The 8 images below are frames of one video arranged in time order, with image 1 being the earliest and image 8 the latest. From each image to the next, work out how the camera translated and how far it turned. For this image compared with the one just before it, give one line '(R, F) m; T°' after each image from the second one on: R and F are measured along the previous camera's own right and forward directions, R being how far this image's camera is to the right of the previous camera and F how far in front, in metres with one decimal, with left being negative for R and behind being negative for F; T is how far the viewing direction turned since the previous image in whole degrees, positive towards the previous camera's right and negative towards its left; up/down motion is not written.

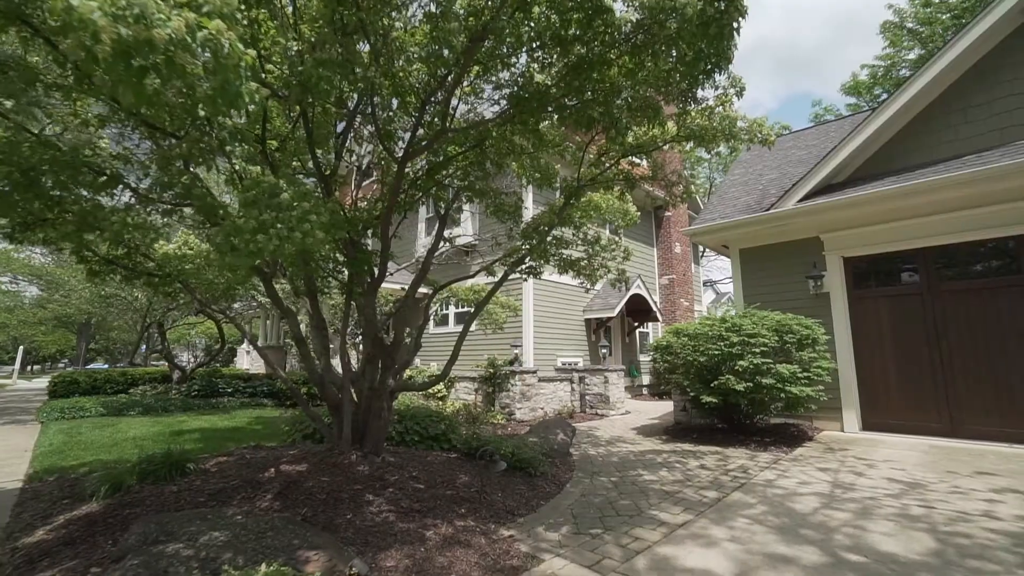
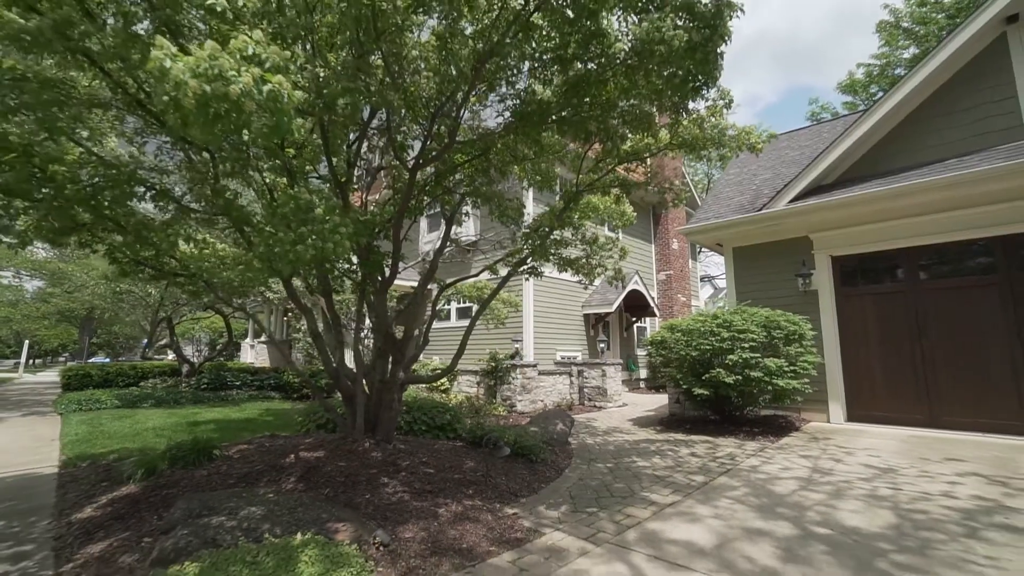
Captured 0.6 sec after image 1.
(0.0, -0.3) m; 0°
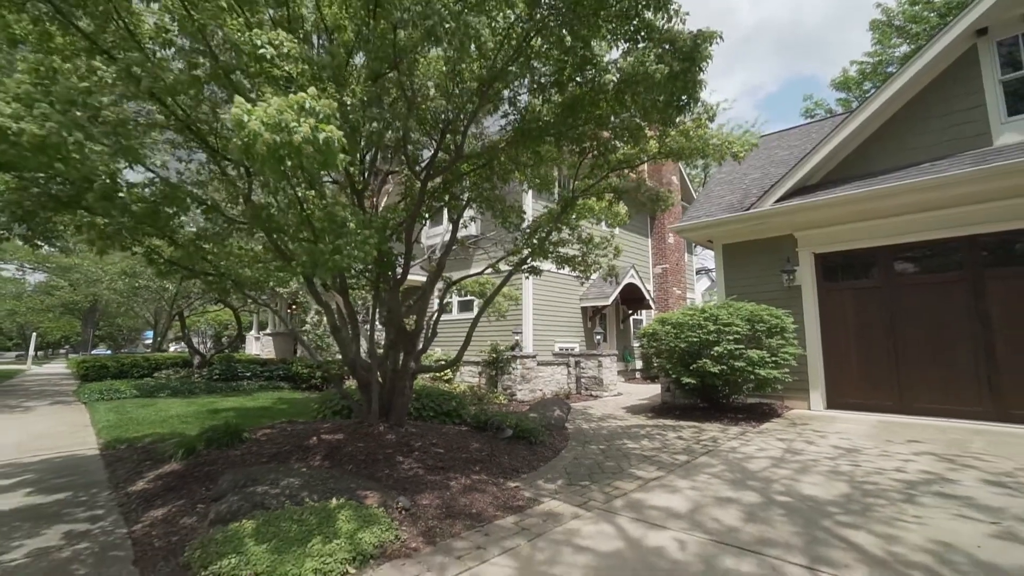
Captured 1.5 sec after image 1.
(0.0, -0.5) m; 0°
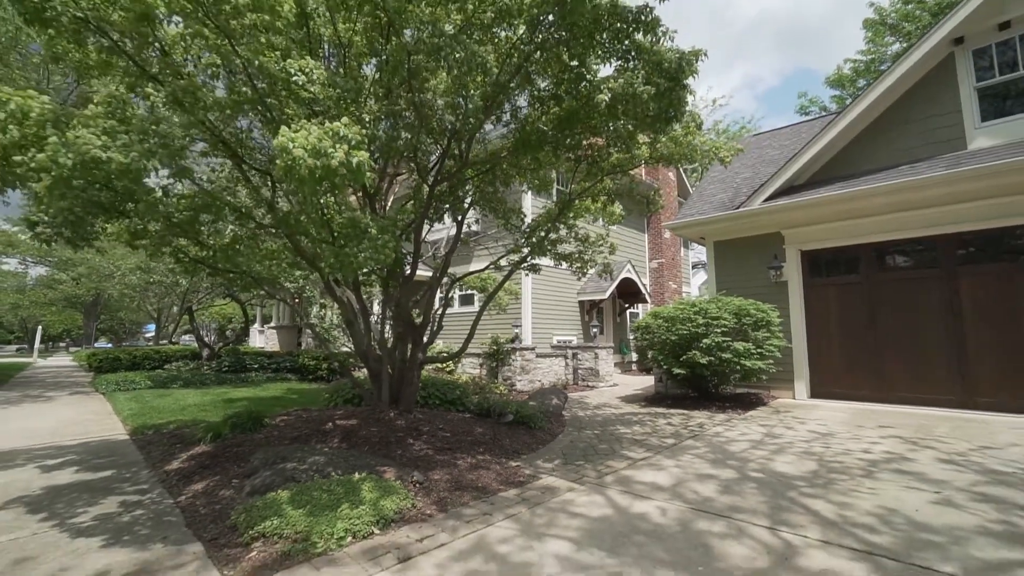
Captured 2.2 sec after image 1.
(0.0, -0.4) m; 0°
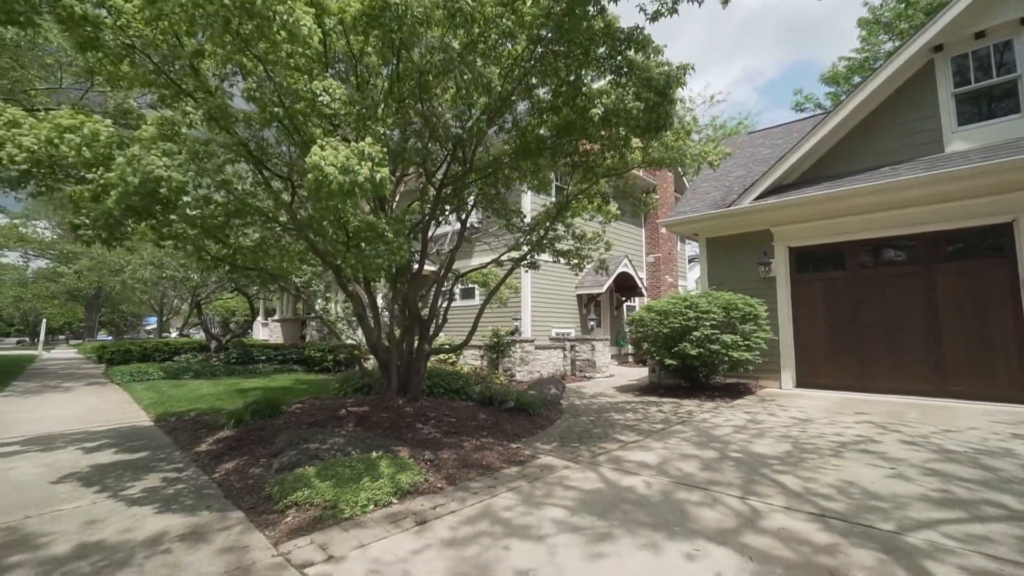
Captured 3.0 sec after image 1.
(0.0, -0.4) m; 0°
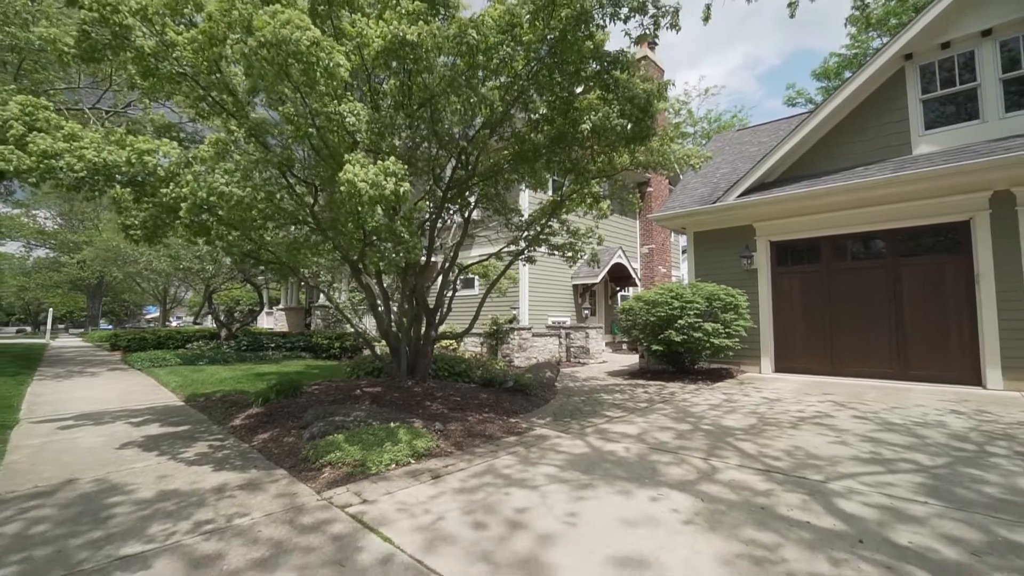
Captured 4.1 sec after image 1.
(0.0, -0.7) m; 0°
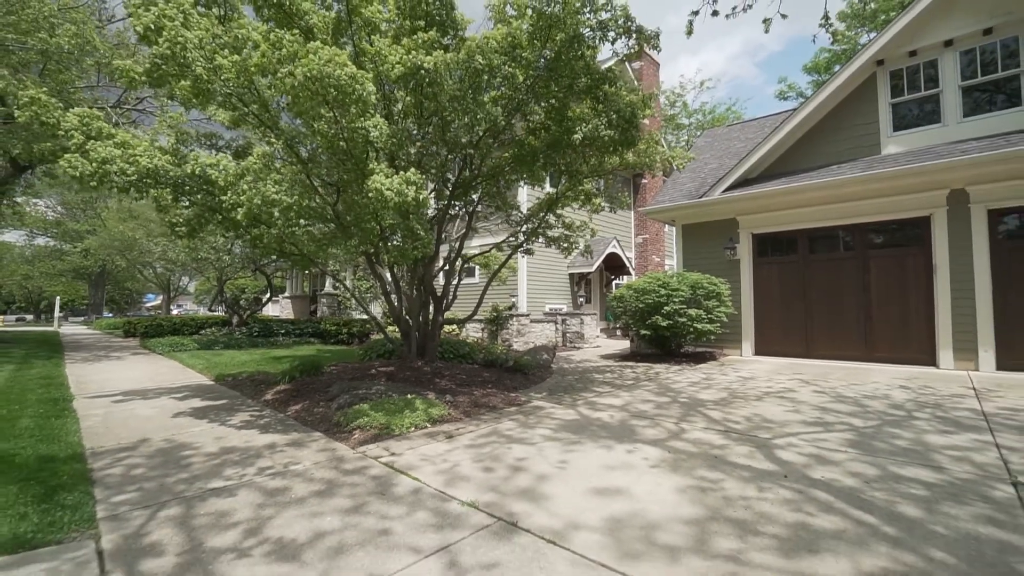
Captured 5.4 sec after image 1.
(0.0, -0.7) m; 0°
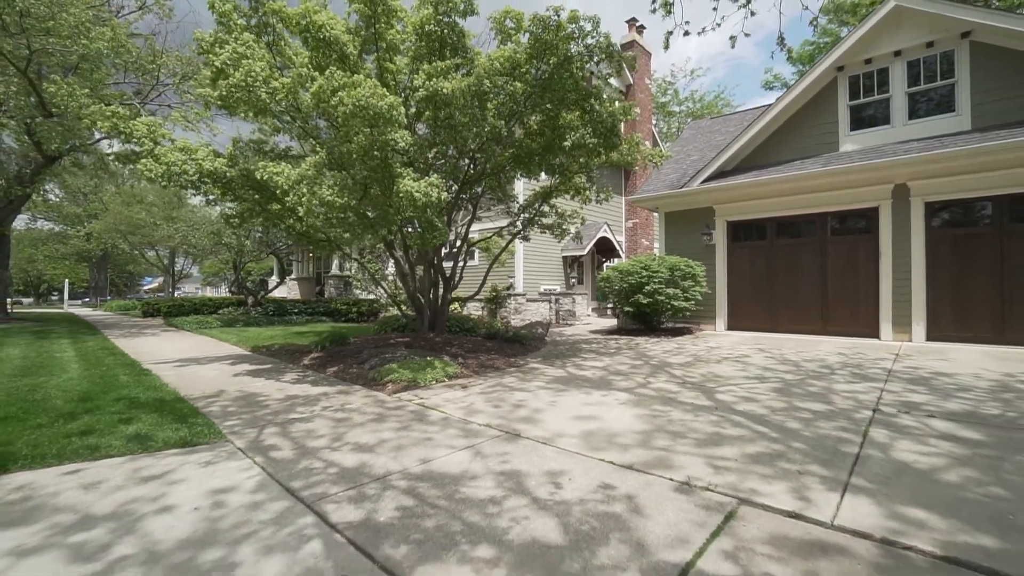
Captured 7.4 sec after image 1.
(-0.1, -1.2) m; 0°
